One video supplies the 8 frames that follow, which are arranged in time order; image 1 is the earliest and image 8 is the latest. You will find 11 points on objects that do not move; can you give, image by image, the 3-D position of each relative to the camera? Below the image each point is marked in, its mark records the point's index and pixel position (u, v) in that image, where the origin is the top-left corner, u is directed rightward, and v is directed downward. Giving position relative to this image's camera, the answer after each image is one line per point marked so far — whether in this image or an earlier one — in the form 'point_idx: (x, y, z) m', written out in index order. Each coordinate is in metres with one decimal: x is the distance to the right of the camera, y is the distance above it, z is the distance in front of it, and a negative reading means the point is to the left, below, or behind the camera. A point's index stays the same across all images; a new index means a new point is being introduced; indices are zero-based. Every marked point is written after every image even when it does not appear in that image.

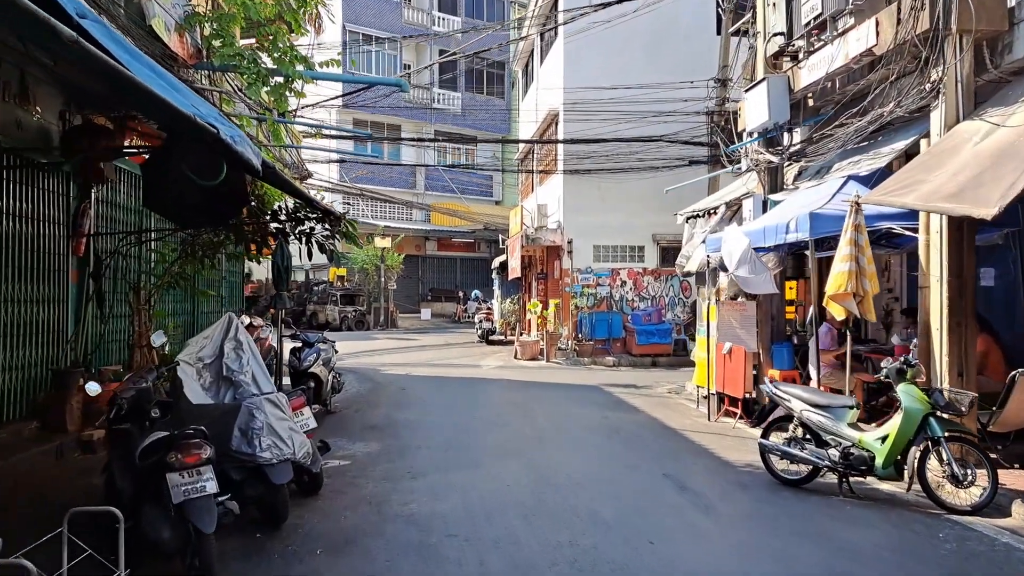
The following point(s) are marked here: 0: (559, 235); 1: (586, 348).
0: (+0.9, +1.0, +17.0) m
1: (+1.4, -1.2, +16.5) m
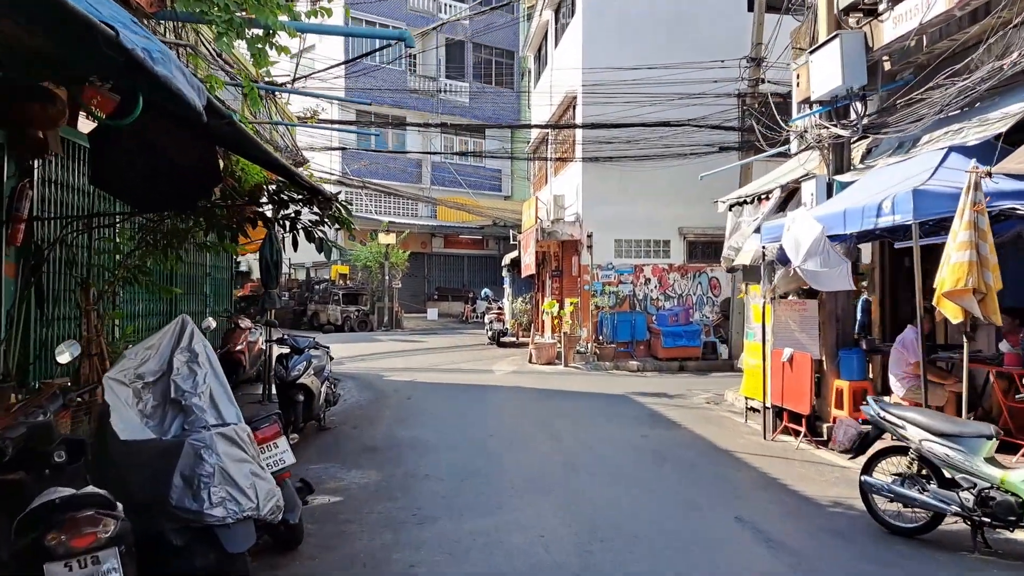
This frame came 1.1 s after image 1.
0: (+1.2, +1.1, +15.6) m
1: (+1.7, -1.1, +15.1) m
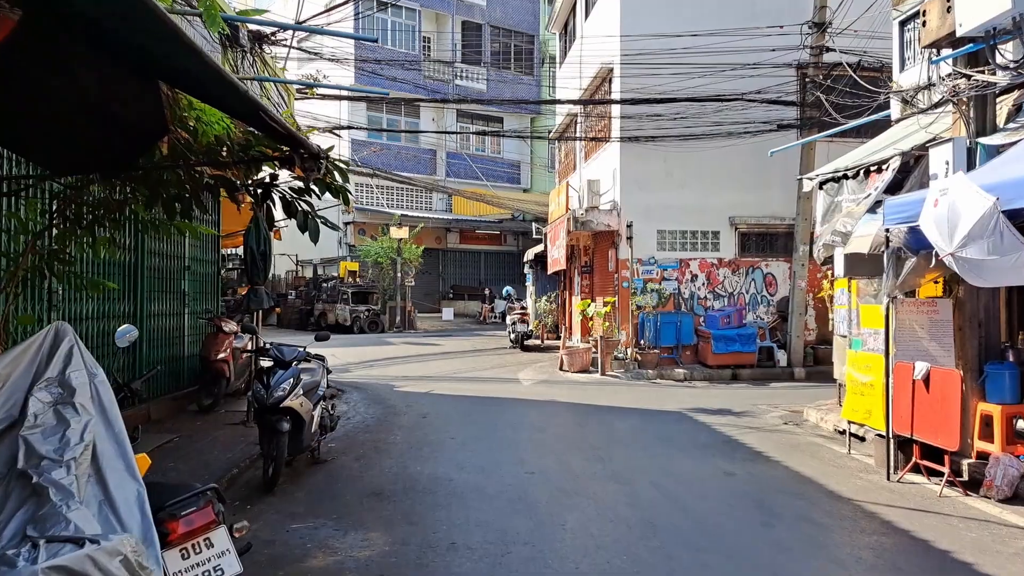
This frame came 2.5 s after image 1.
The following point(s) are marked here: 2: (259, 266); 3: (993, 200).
0: (+1.6, +1.1, +13.7) m
1: (+2.1, -1.1, +13.2) m
2: (-2.4, +0.2, +8.2) m
3: (+2.9, +0.5, +5.2) m
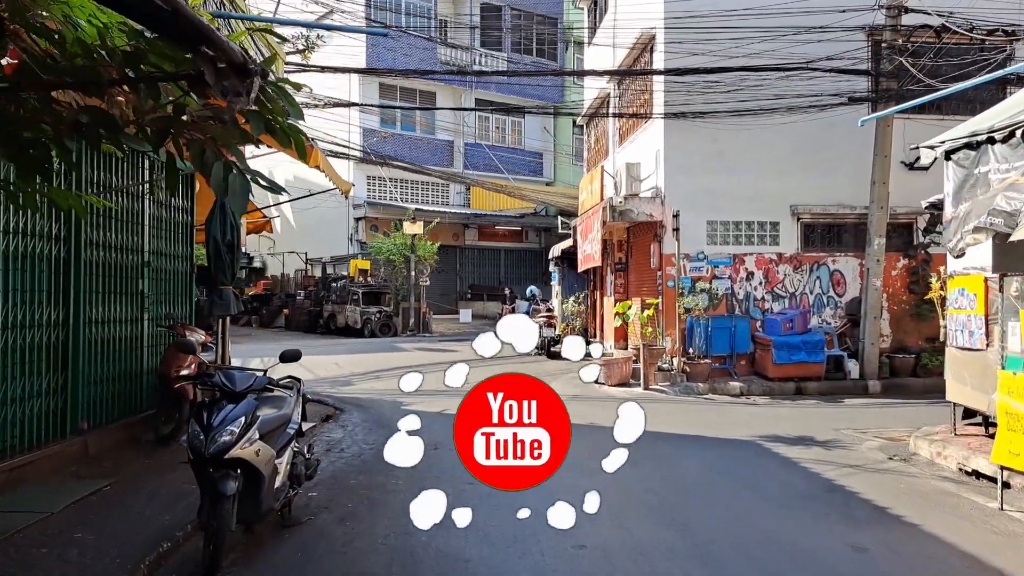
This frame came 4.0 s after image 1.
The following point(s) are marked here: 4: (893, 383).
0: (+2.0, +1.1, +11.8) m
1: (+2.5, -1.1, +11.3) m
2: (-2.2, +0.2, +6.4) m
3: (+3.1, +0.5, +3.3) m
4: (+5.2, -1.3, +11.7) m
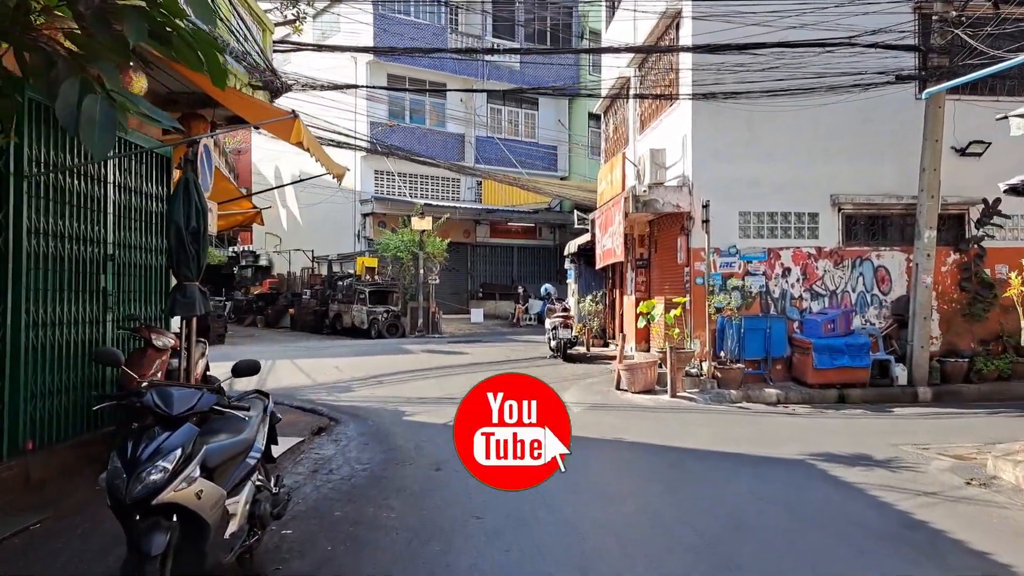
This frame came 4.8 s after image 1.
0: (+2.2, +1.2, +10.8) m
1: (+2.7, -1.0, +10.3) m
2: (-2.1, +0.2, +5.5) m
3: (+3.2, +0.6, +2.3) m
4: (+5.4, -1.3, +10.6) m
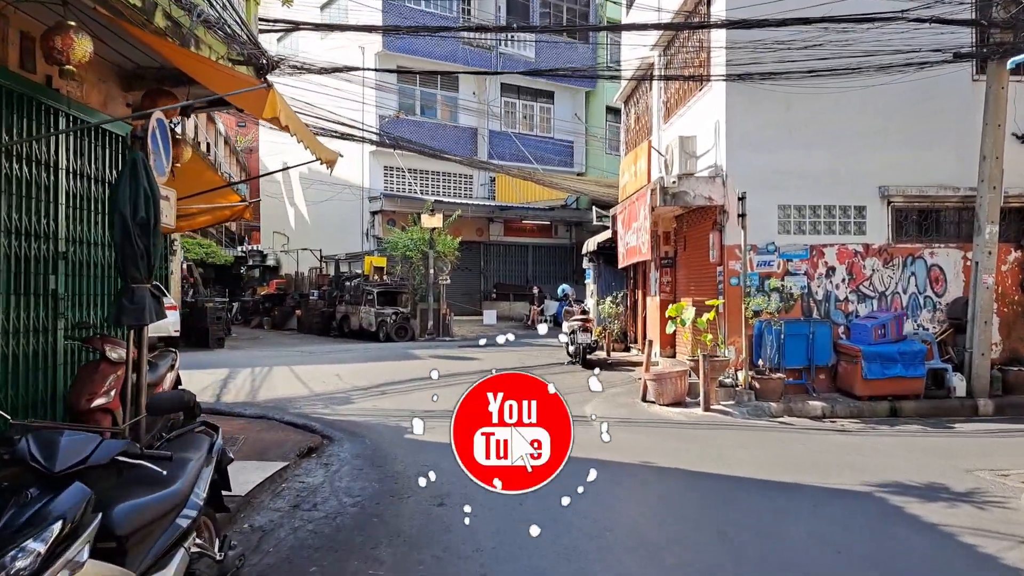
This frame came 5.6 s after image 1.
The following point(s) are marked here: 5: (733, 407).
0: (+2.4, +1.1, +9.8) m
1: (+2.8, -1.1, +9.3) m
2: (-2.0, +0.2, +4.5) m
3: (+3.2, +0.5, +1.2) m
4: (+5.6, -1.3, +9.5) m
5: (+2.4, -1.3, +9.2) m
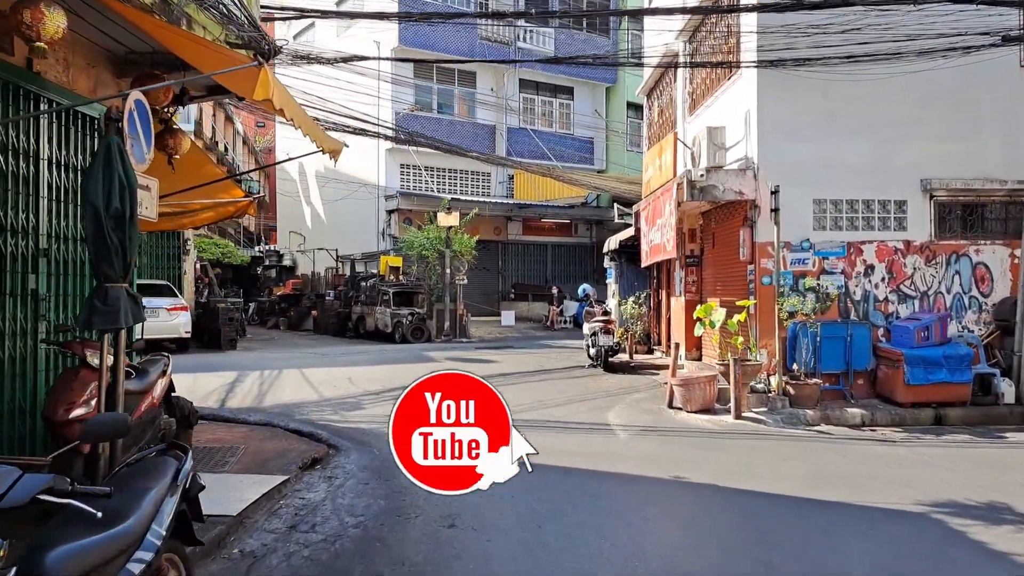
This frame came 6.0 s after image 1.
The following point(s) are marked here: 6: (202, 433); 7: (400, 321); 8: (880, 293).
0: (+2.6, +1.1, +9.2) m
1: (+3.0, -1.1, +8.7) m
2: (-1.9, +0.2, +4.1) m
3: (+3.2, +0.6, +0.7) m
4: (+5.8, -1.3, +8.9) m
5: (+2.6, -1.3, +8.6) m
6: (-2.7, -1.3, +7.5) m
7: (-2.5, -0.7, +18.7) m
8: (+4.0, -0.1, +9.3) m
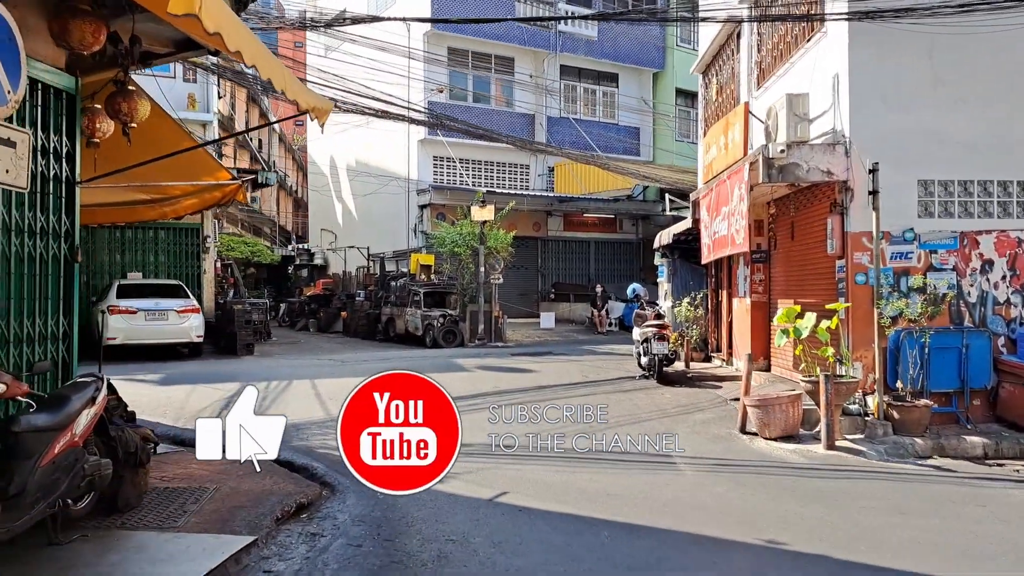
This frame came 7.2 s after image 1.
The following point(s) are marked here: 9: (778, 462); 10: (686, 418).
0: (+2.9, +1.1, +7.6) m
1: (+3.3, -1.1, +7.0) m
2: (-1.8, +0.2, +2.7) m
3: (+3.1, +0.6, -1.0) m
4: (+6.1, -1.3, +7.1) m
5: (+2.9, -1.3, +7.0) m
6: (-2.4, -1.3, +6.1) m
7: (-1.6, -0.7, +17.3) m
8: (+4.3, -0.1, +7.6) m
9: (+2.0, -1.4, +6.7) m
10: (+1.7, -1.3, +8.3) m
